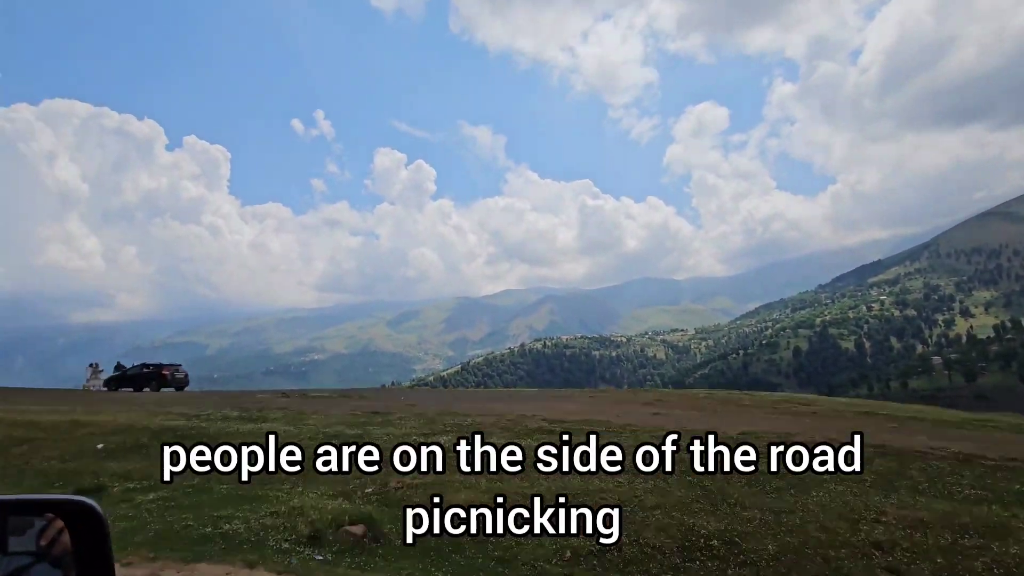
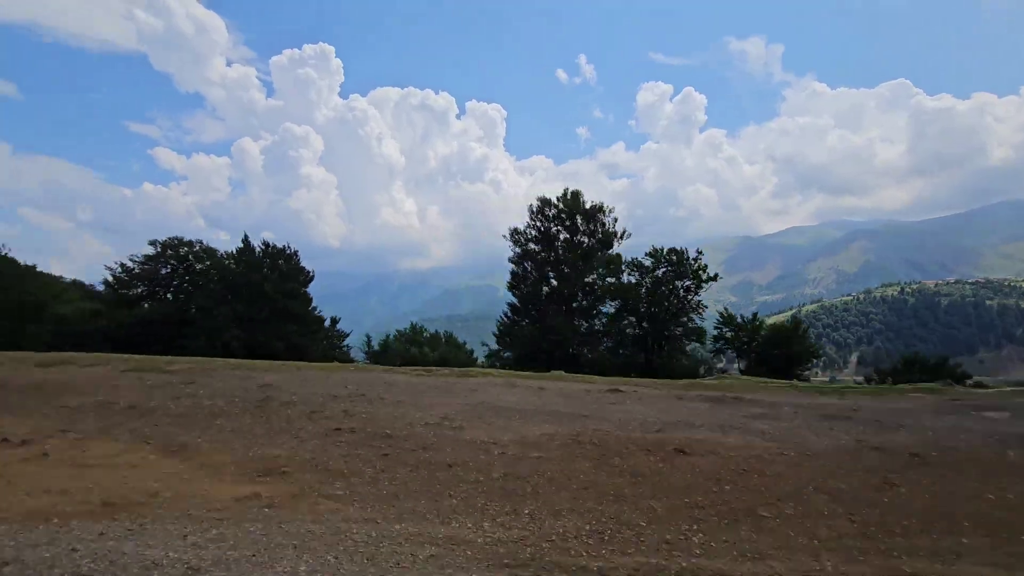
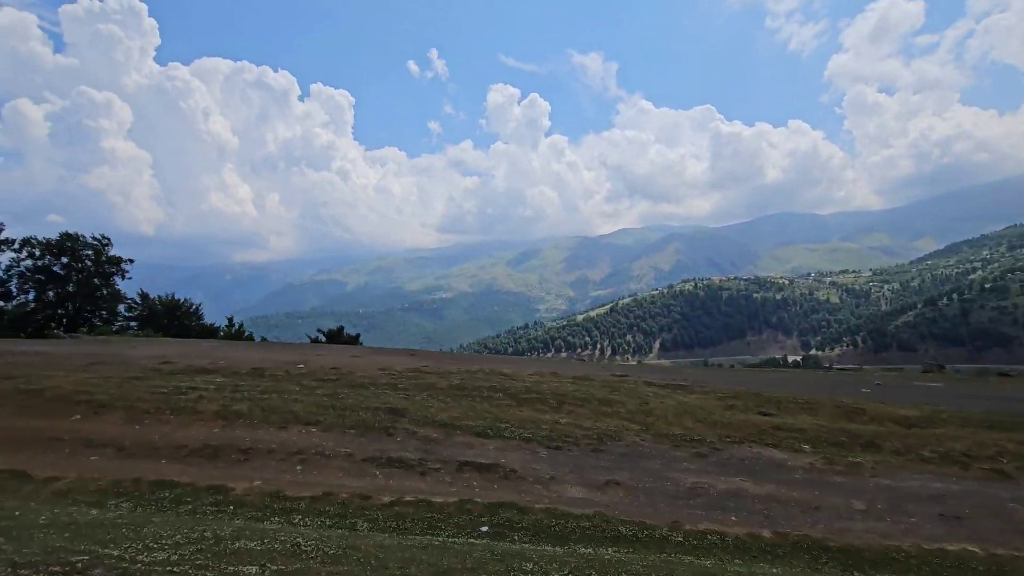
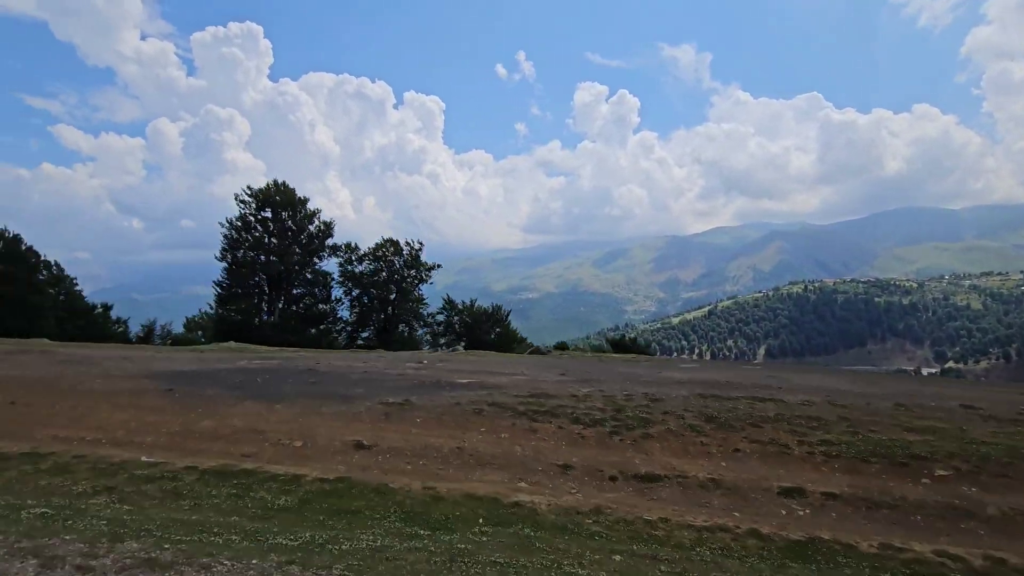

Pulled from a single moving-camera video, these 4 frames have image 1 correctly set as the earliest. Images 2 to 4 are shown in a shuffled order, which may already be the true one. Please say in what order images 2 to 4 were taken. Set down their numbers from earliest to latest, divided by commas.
3, 4, 2
